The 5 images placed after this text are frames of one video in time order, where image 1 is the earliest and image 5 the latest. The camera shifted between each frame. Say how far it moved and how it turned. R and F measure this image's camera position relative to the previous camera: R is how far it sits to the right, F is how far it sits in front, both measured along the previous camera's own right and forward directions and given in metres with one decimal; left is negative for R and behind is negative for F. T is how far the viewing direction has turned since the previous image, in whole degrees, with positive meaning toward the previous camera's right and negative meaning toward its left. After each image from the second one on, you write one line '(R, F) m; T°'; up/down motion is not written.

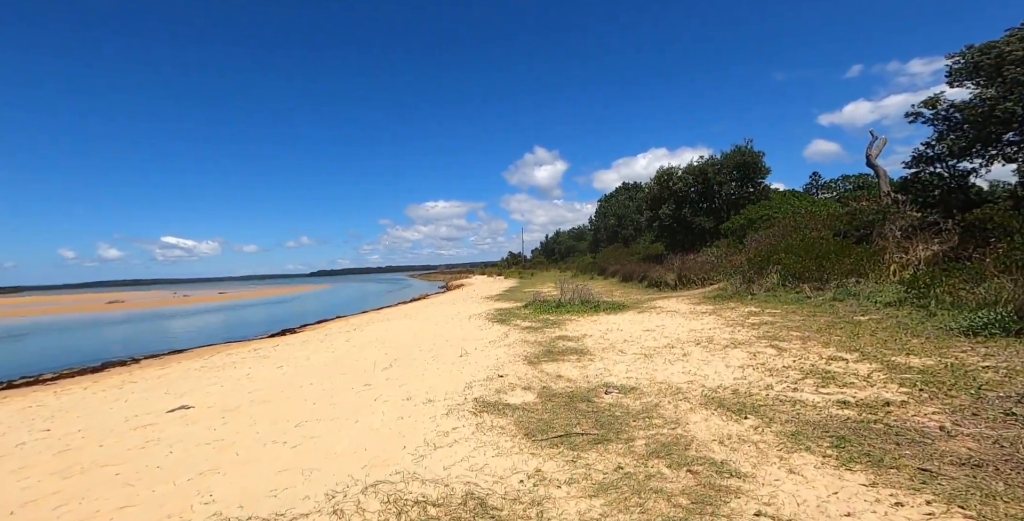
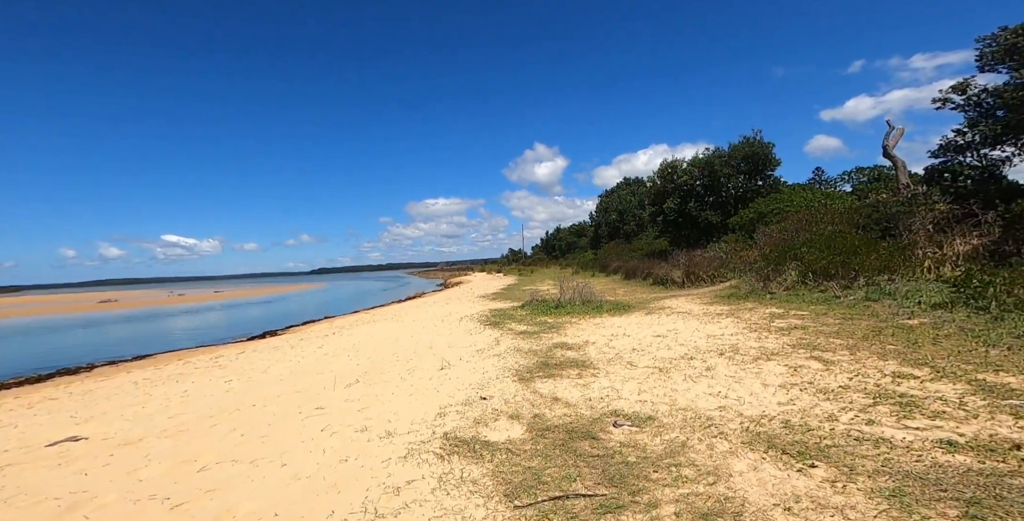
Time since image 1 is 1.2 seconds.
(+0.2, +1.6) m; 0°
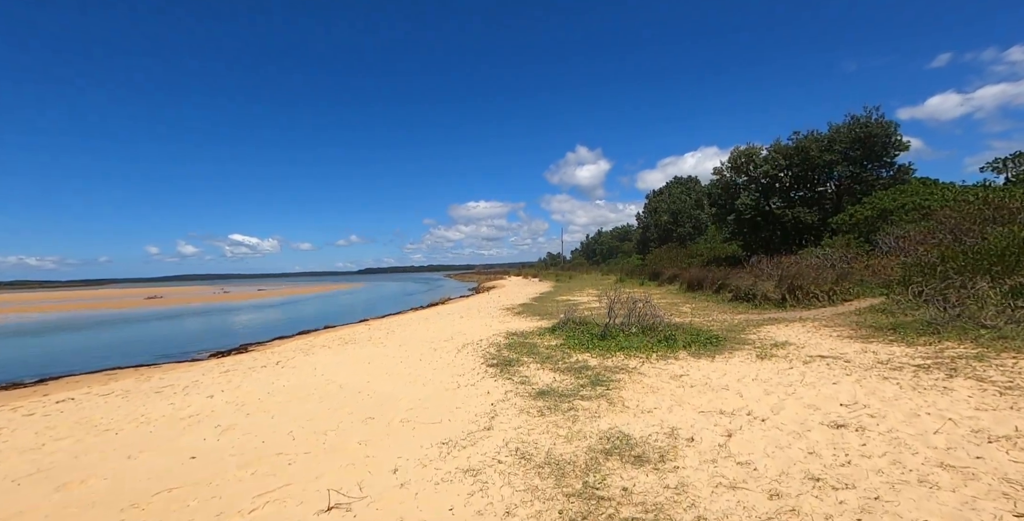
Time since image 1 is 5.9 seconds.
(+0.4, +5.5) m; -6°
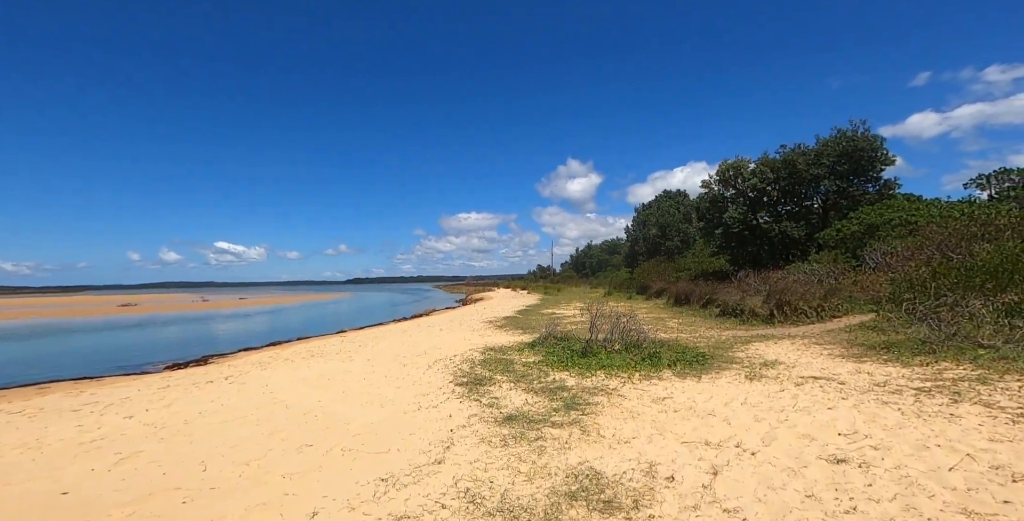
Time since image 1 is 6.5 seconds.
(+0.3, +0.7) m; +1°
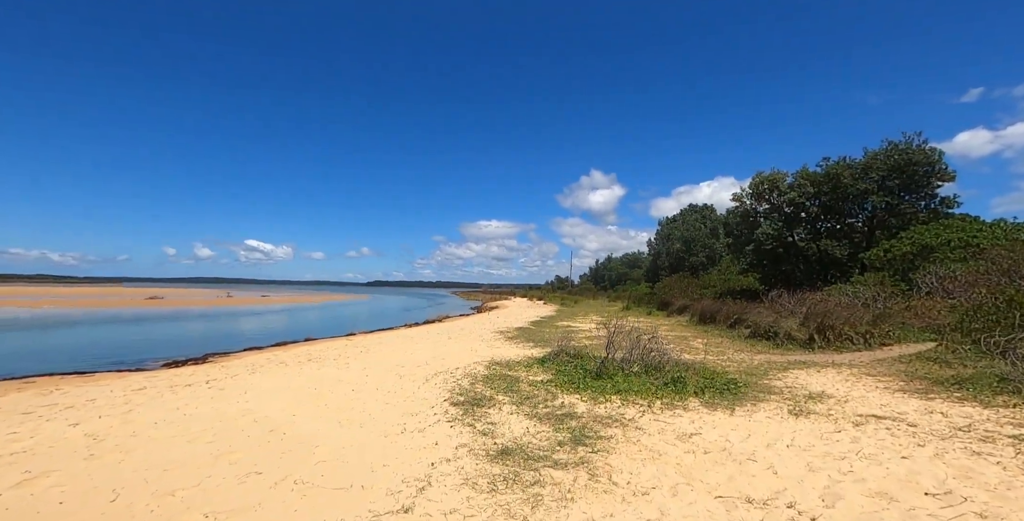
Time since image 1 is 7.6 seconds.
(+0.2, +0.9) m; -3°
